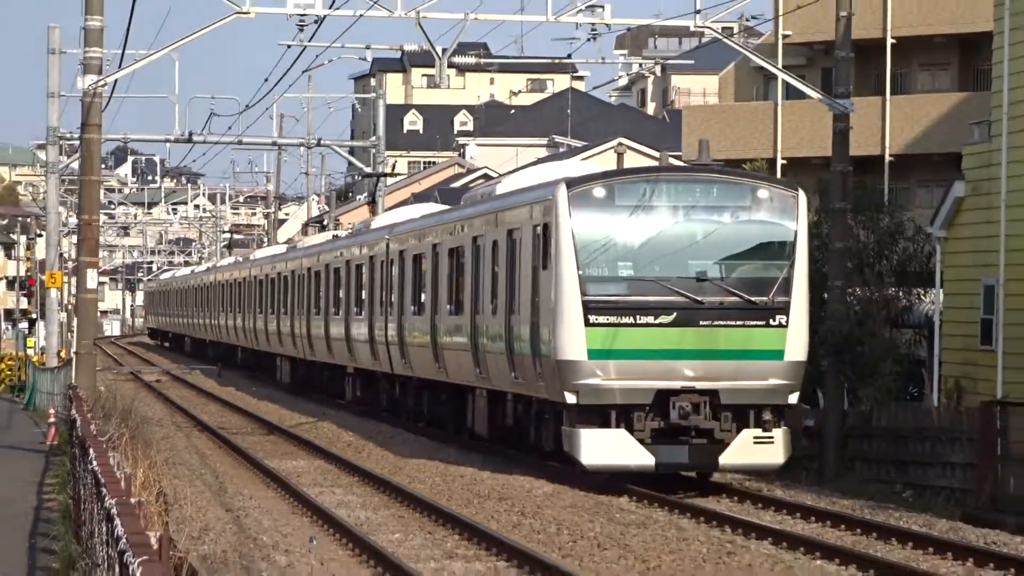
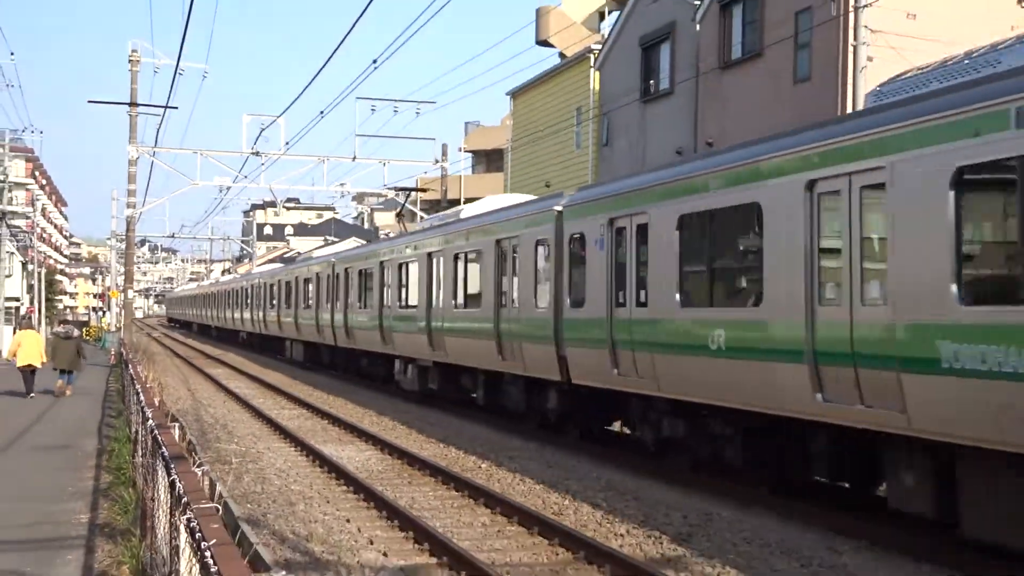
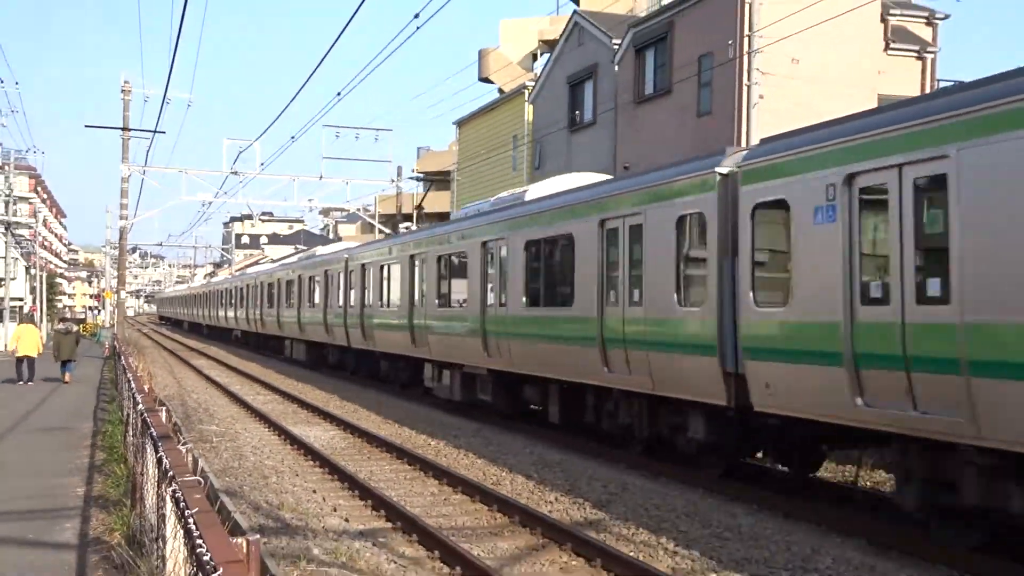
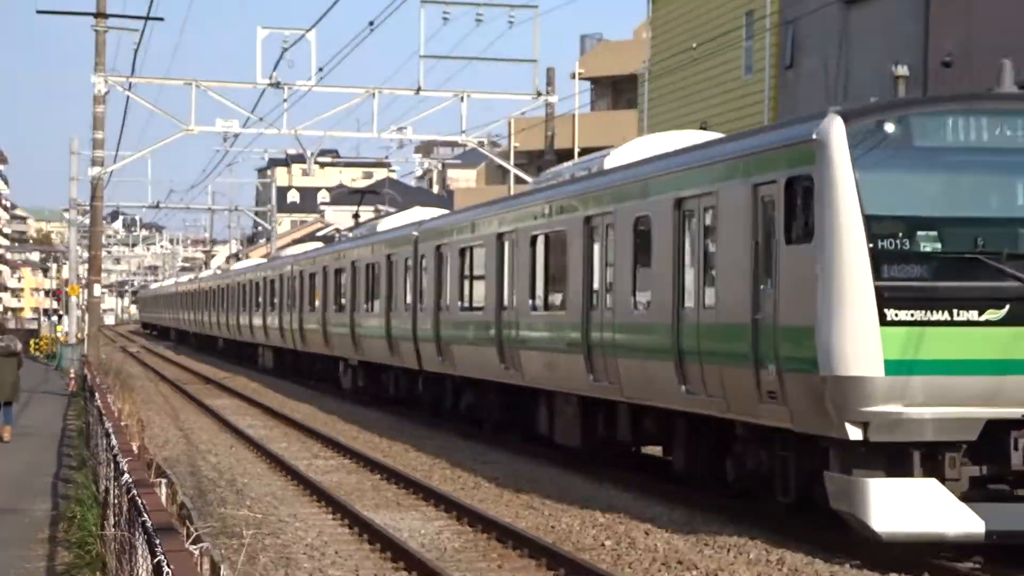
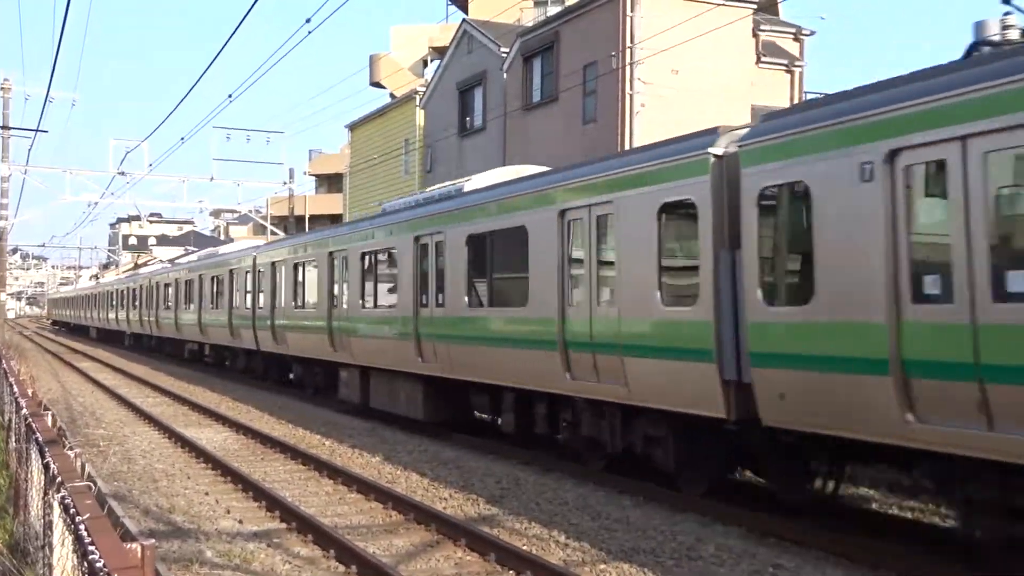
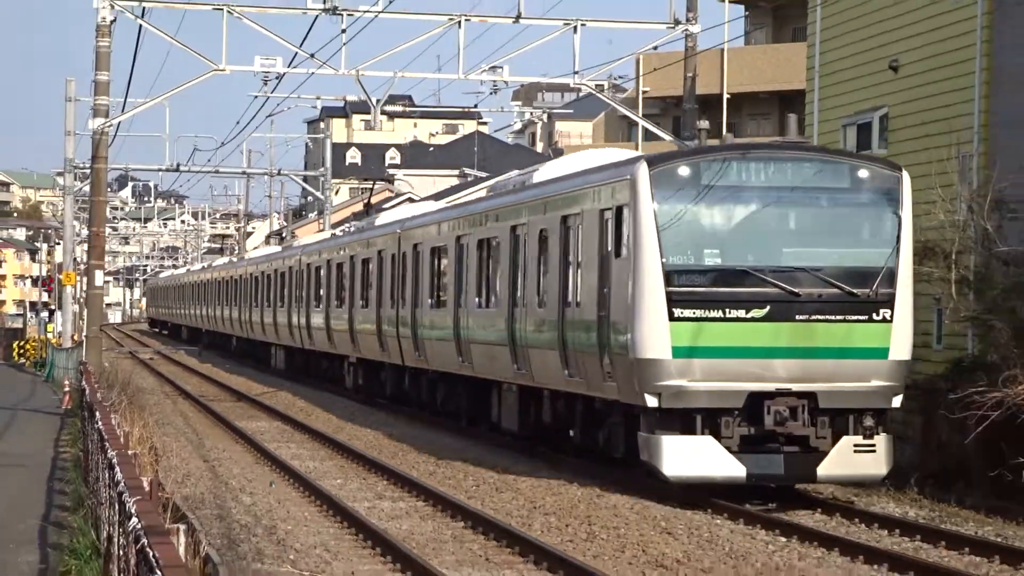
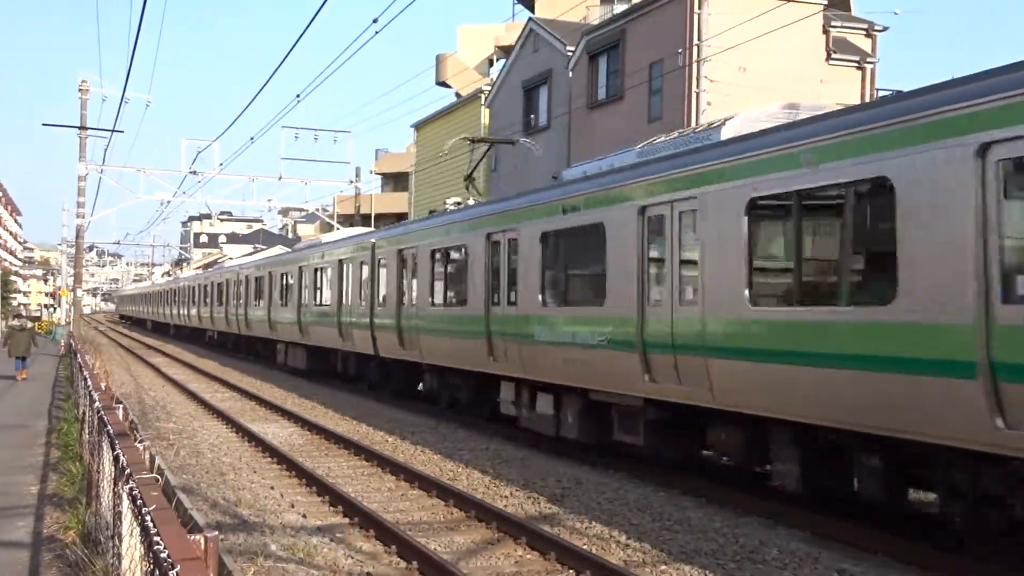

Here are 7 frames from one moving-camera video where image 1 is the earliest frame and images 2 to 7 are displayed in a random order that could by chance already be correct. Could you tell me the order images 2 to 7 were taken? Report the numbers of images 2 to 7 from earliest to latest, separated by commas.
6, 4, 2, 3, 7, 5
